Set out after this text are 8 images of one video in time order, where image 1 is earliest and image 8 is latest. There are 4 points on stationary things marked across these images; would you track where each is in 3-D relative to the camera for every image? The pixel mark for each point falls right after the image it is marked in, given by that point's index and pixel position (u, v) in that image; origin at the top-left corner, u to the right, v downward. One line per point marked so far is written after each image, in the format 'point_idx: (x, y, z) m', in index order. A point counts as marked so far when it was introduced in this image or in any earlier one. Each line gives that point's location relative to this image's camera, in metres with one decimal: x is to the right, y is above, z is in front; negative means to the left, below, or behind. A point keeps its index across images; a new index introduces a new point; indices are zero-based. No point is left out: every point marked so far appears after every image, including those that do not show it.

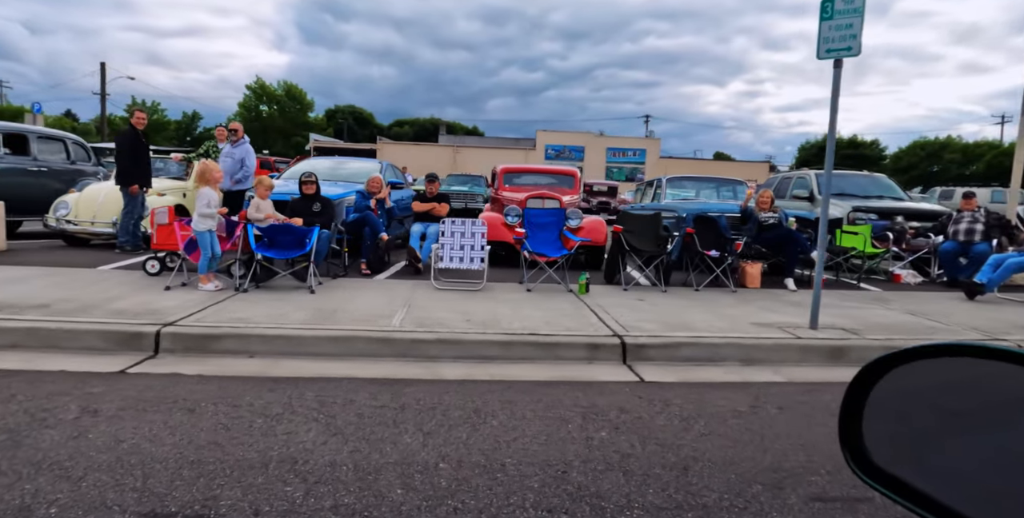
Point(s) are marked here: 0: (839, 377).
0: (+2.7, -1.0, +4.9) m
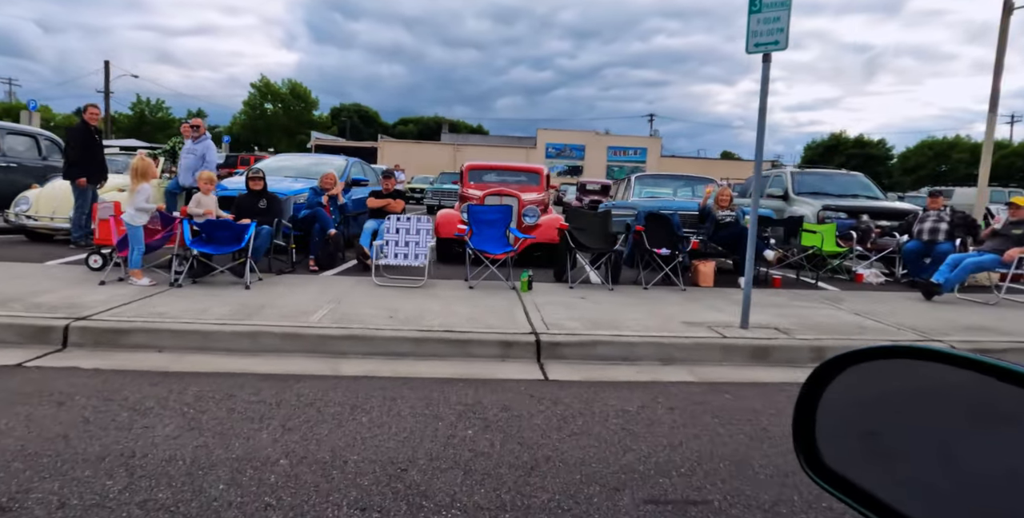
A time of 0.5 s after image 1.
0: (+1.9, -1.0, +4.8) m
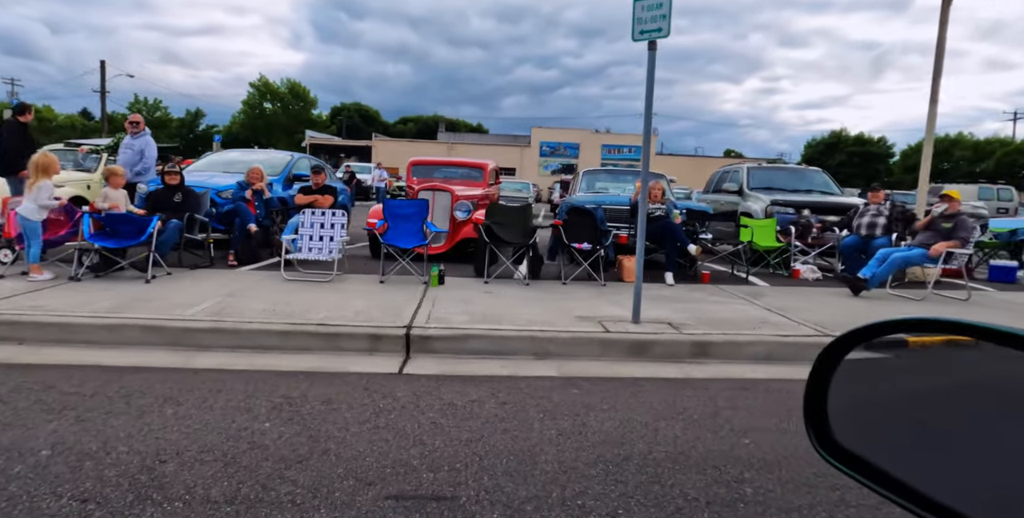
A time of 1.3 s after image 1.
0: (+0.9, -0.9, +4.7) m
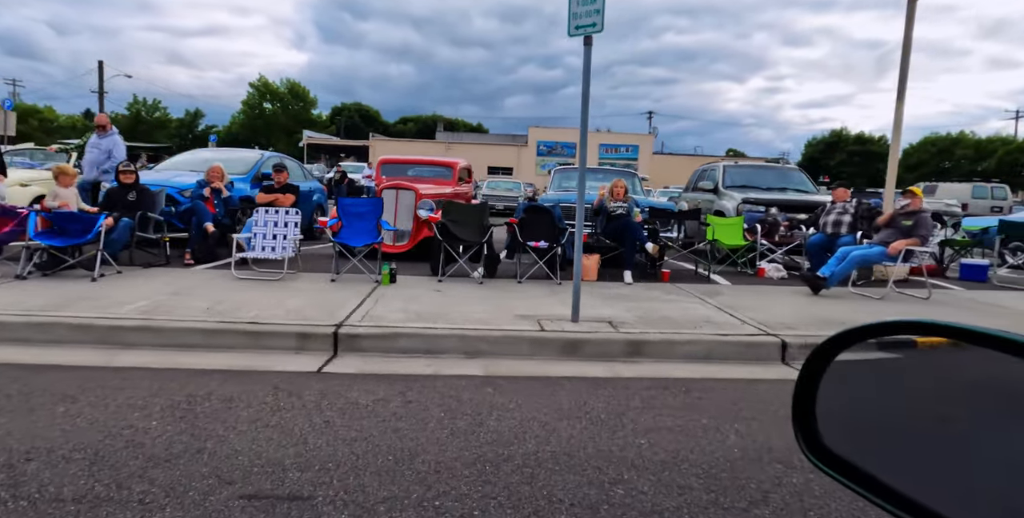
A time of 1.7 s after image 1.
0: (+0.3, -0.9, +4.7) m
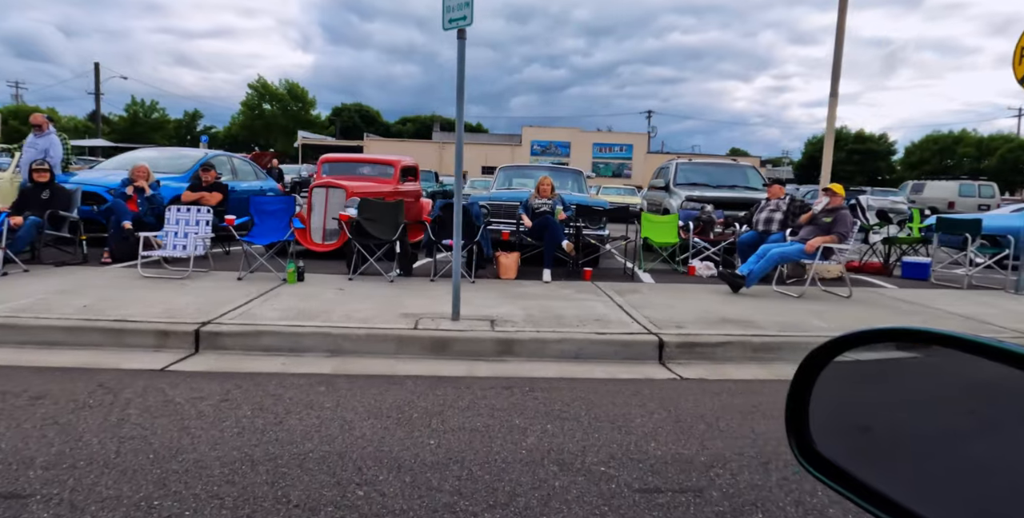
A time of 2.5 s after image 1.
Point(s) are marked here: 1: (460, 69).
0: (-0.8, -0.8, +4.6) m
1: (-0.5, +1.7, +5.4) m
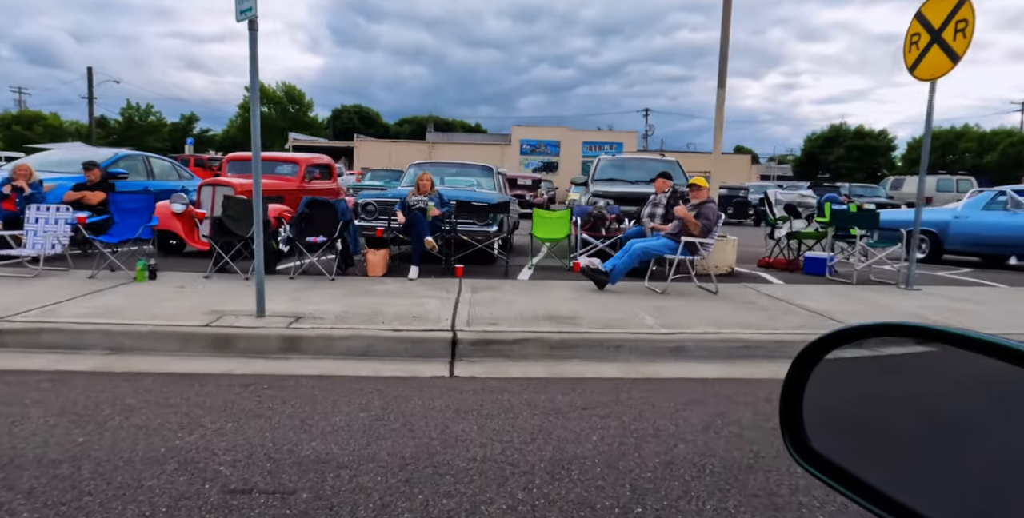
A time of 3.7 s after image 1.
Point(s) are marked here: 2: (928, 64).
0: (-2.6, -0.8, +4.5) m
1: (-2.2, +1.7, +5.3) m
2: (+5.4, +2.6, +7.9) m
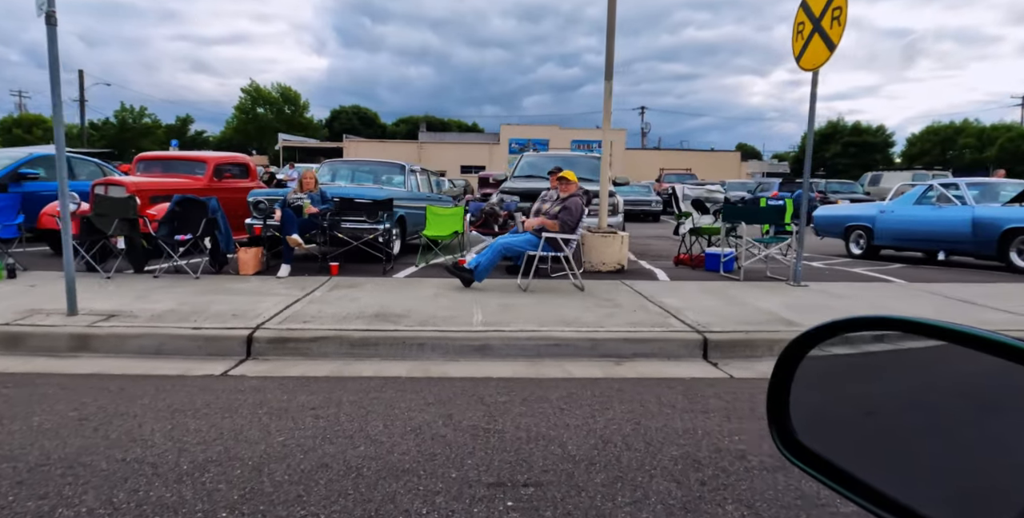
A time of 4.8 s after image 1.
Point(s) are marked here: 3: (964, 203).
0: (-4.3, -0.8, +4.5) m
1: (-3.9, +1.7, +5.2) m
2: (+3.8, +2.6, +7.6) m
3: (+8.1, +1.0, +10.8) m
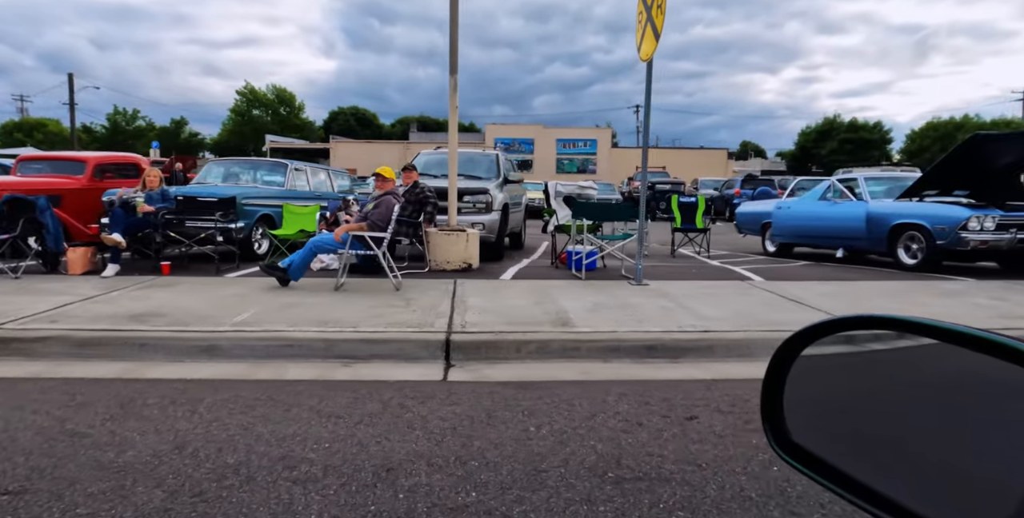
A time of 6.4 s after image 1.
0: (-6.5, -0.8, +4.5) m
1: (-6.1, +1.7, +5.2) m
2: (+1.6, +2.6, +7.4) m
3: (+6.0, +1.0, +10.4) m
